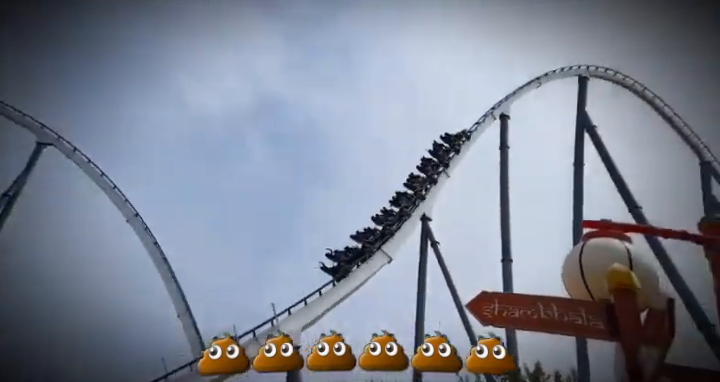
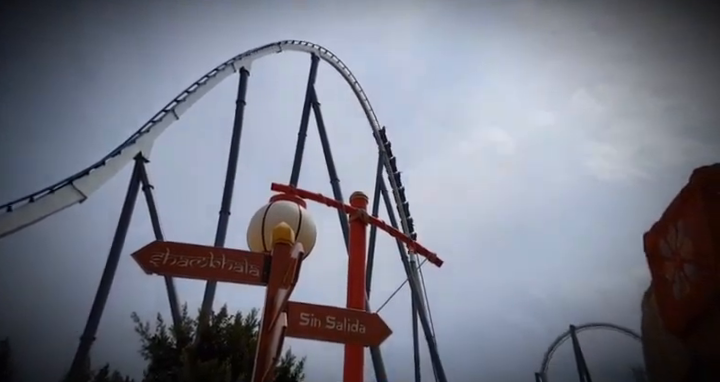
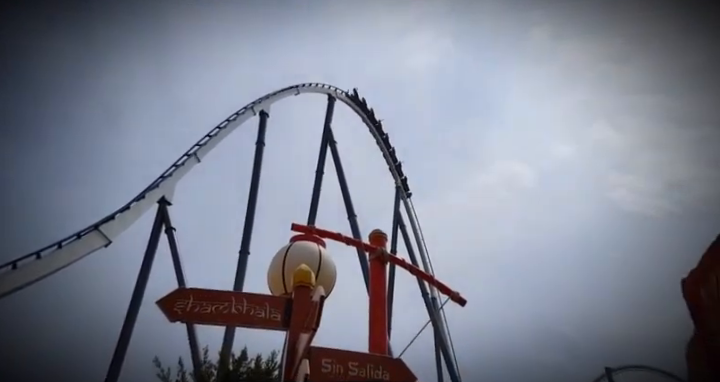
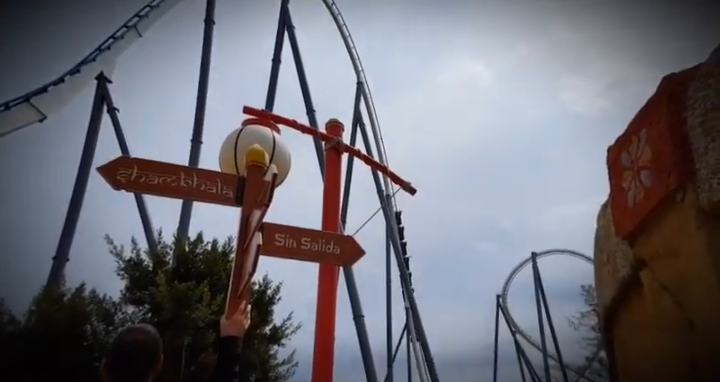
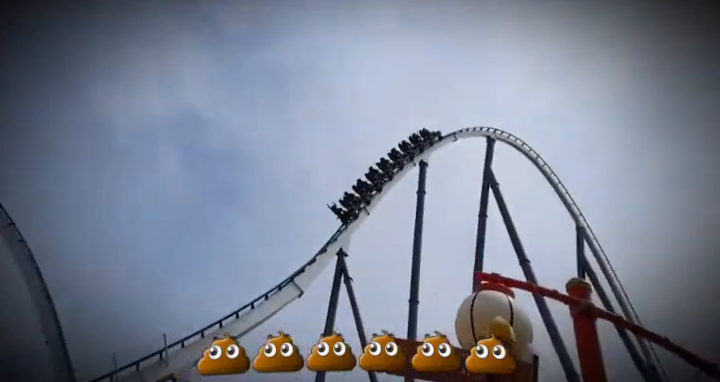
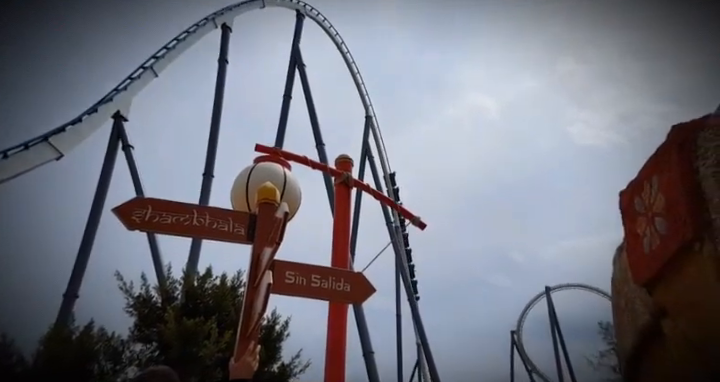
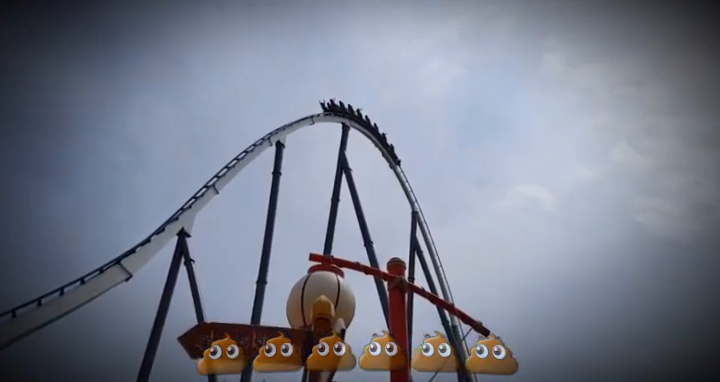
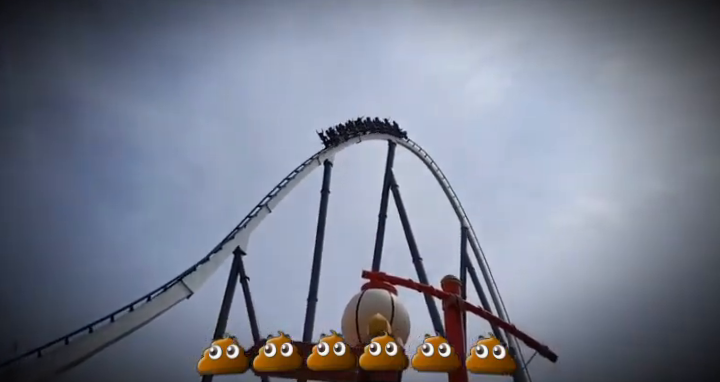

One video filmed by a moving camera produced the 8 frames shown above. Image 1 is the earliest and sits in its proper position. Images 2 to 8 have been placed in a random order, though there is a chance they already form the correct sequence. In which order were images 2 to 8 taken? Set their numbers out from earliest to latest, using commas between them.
5, 8, 7, 3, 2, 6, 4
